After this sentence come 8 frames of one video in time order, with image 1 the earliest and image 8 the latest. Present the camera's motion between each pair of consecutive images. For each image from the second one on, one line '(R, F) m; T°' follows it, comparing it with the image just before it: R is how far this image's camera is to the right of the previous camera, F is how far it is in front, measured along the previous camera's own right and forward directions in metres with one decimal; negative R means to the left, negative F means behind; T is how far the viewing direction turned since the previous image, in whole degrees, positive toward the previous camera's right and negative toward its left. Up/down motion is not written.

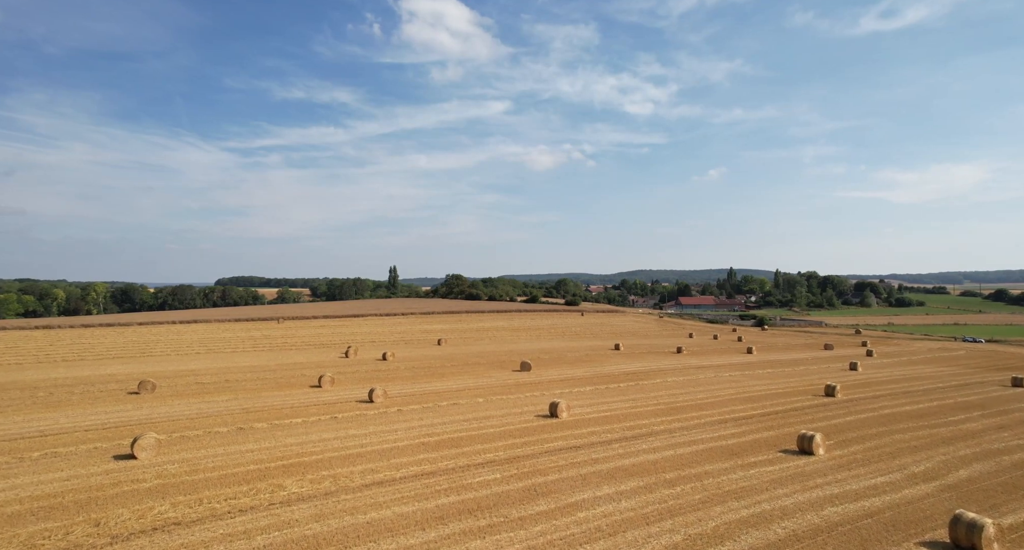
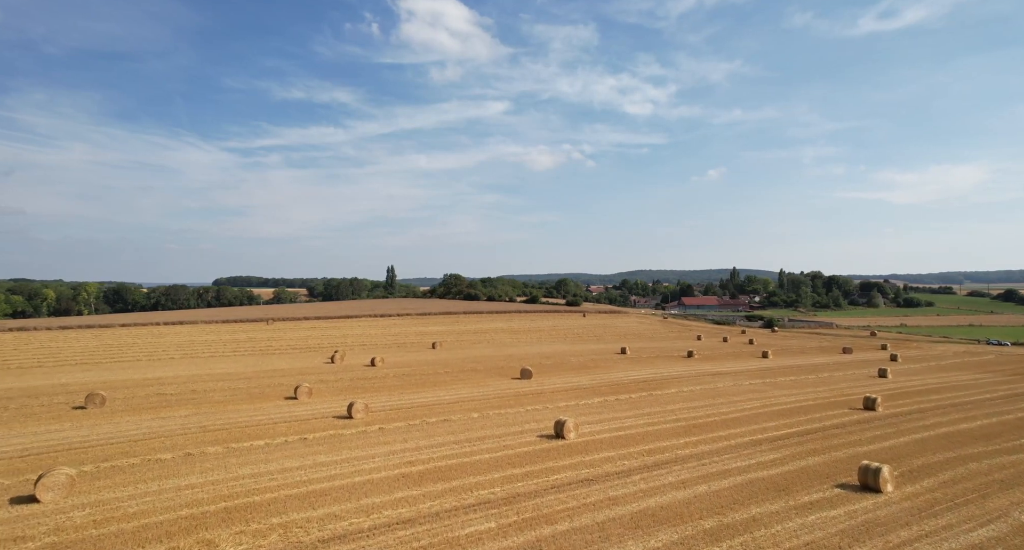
(0.0, +2.1) m; 0°
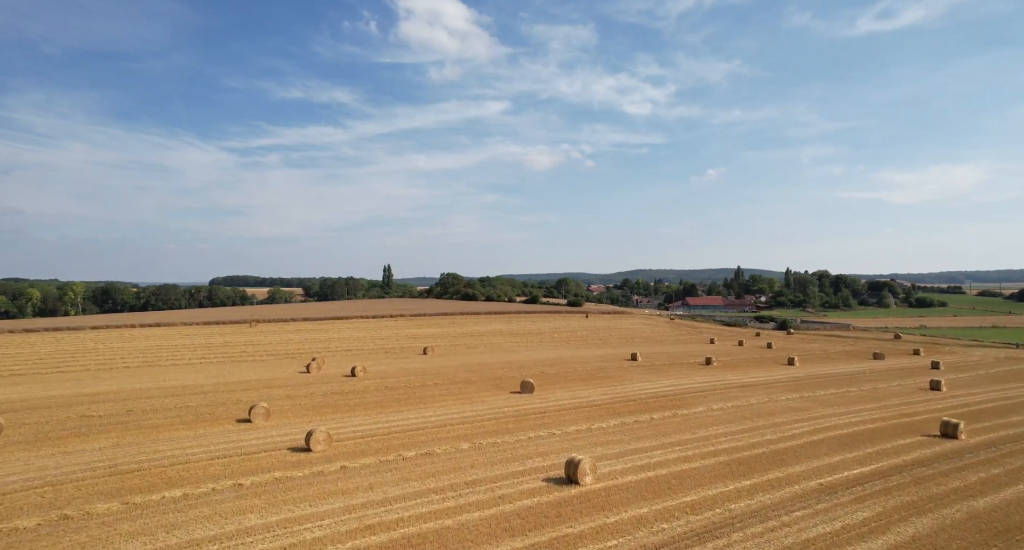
(0.0, +3.1) m; 0°
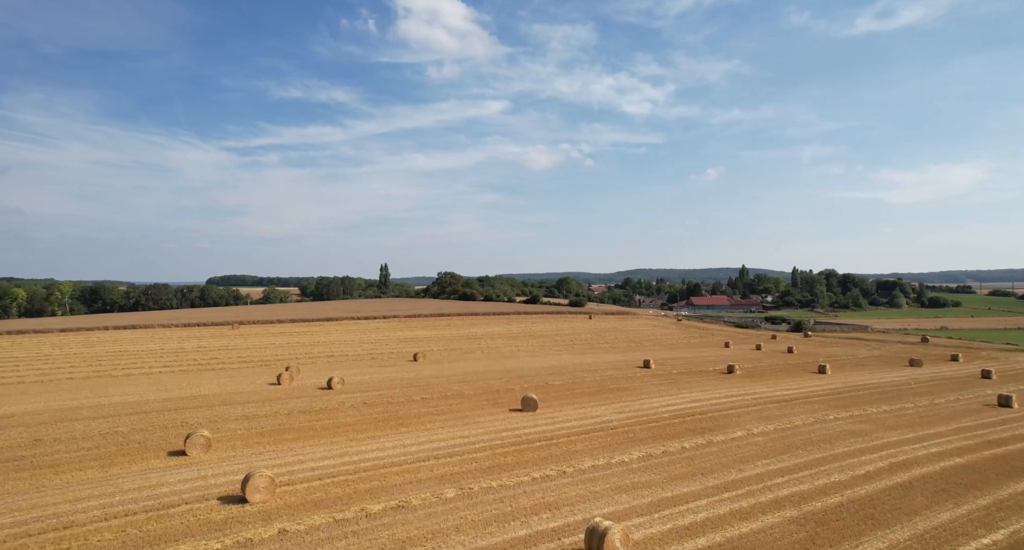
(0.0, +3.0) m; 0°
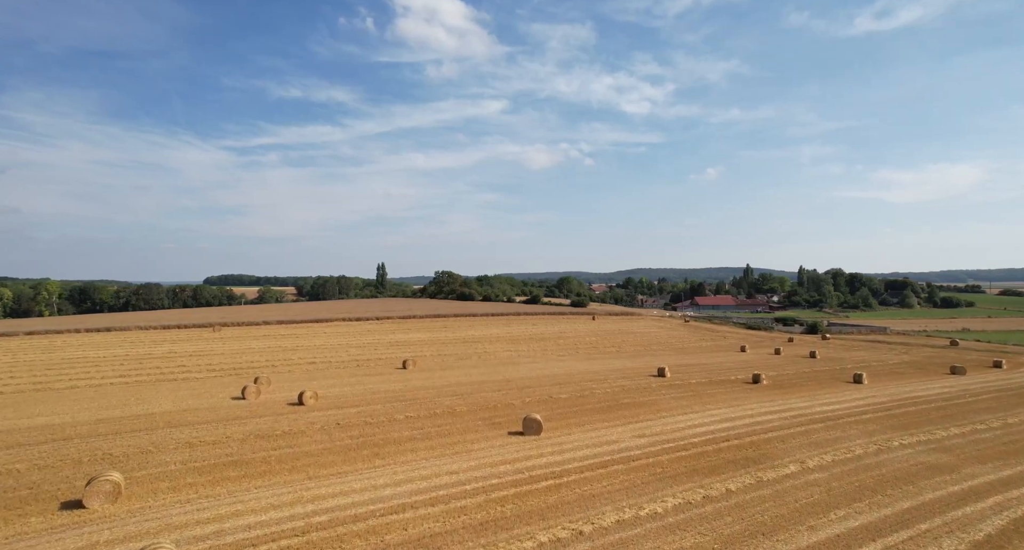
(0.0, +2.8) m; 0°
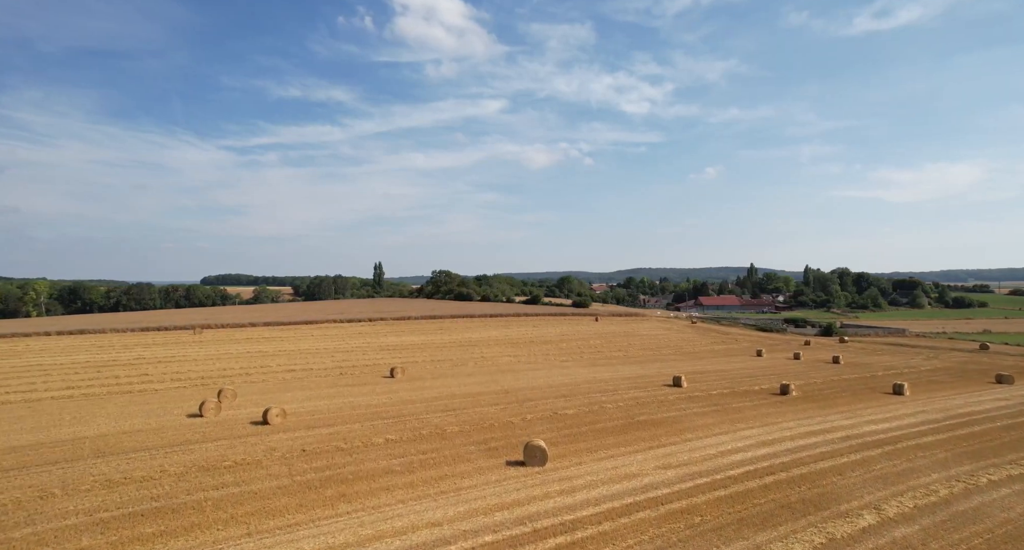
(0.0, +2.5) m; 0°
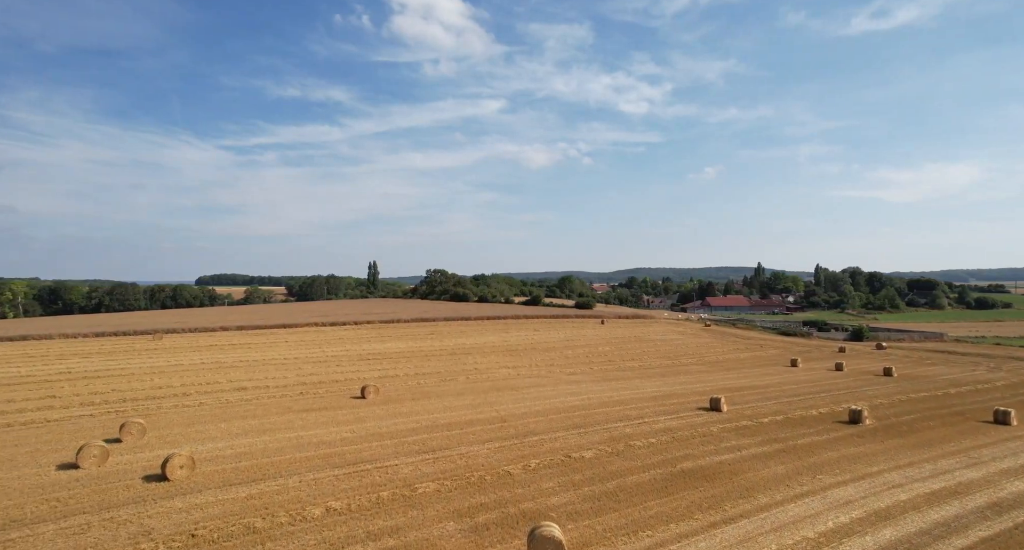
(0.0, +4.4) m; 0°
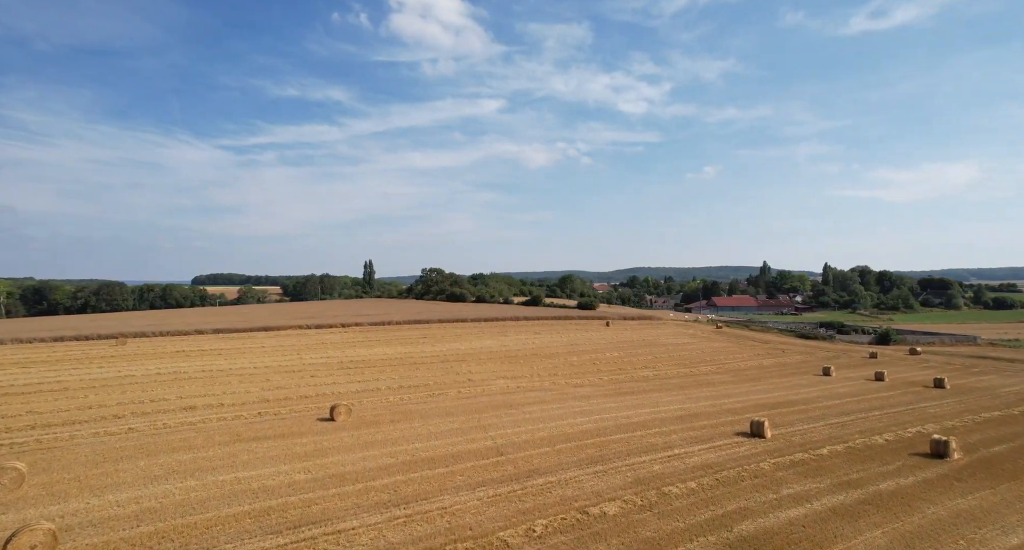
(0.0, +3.3) m; 0°
